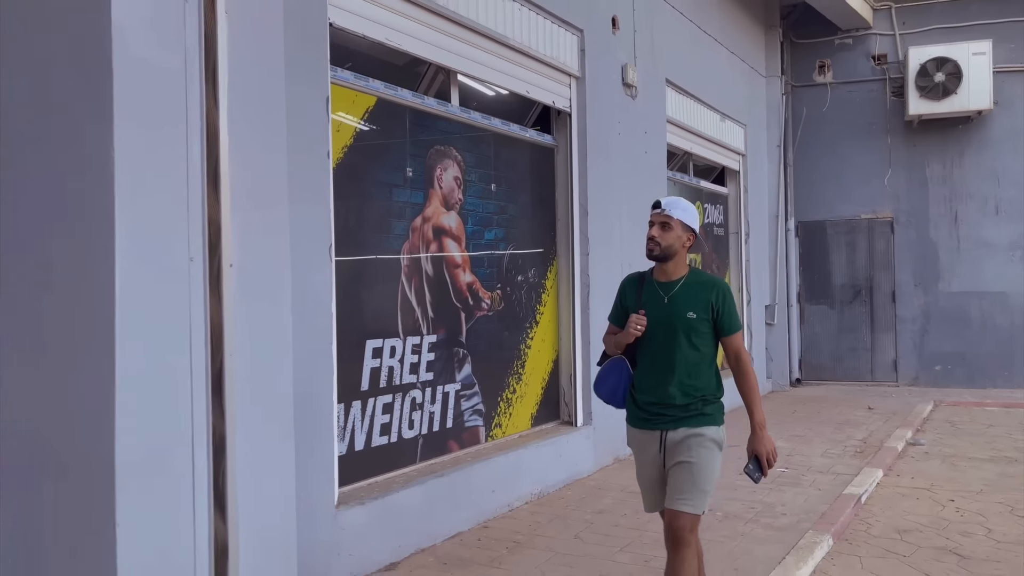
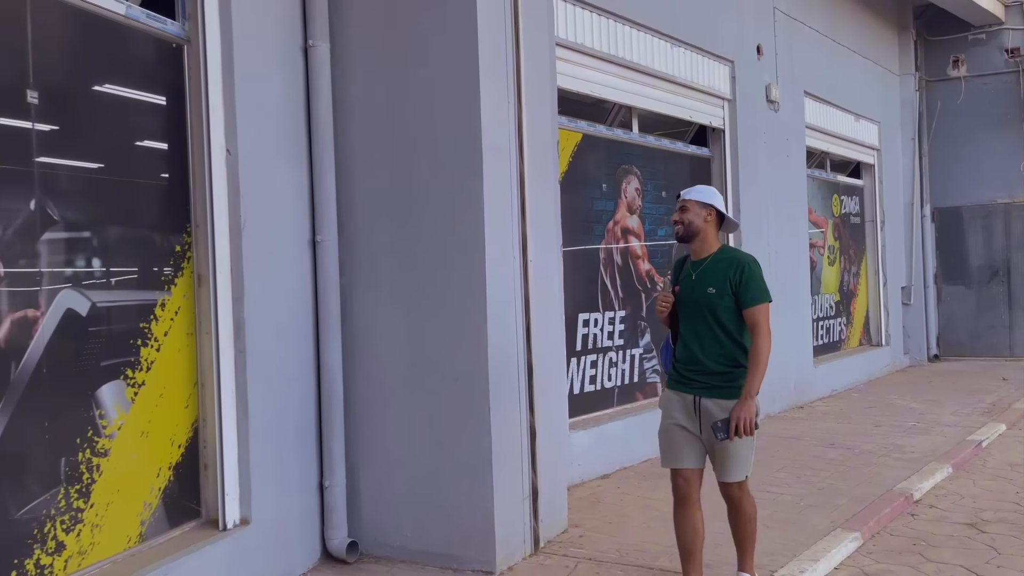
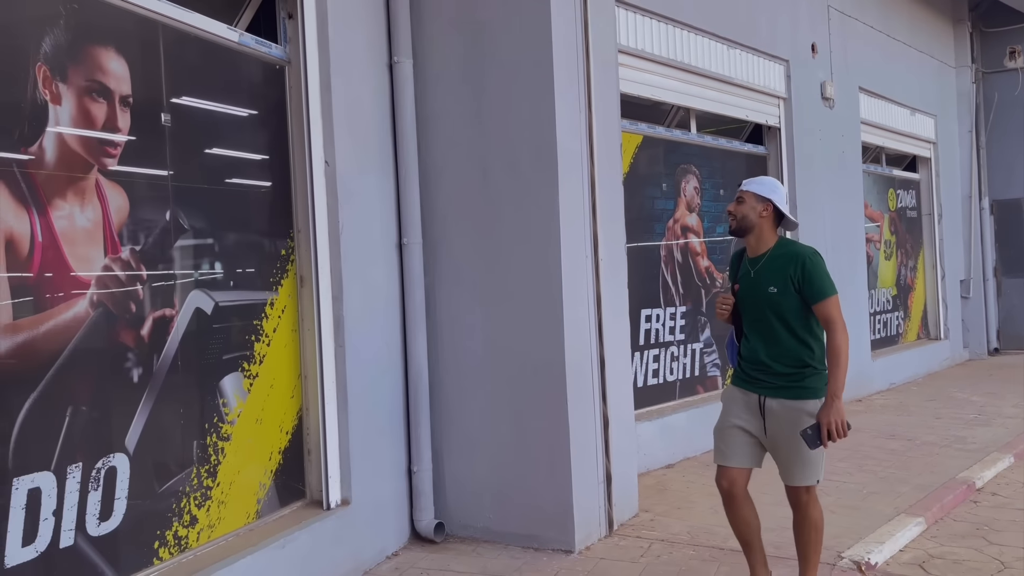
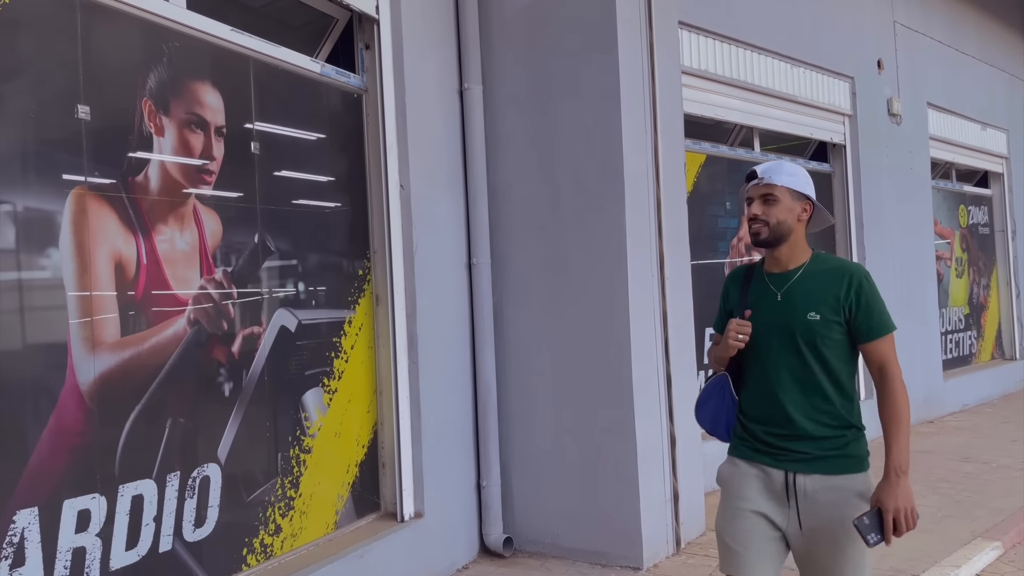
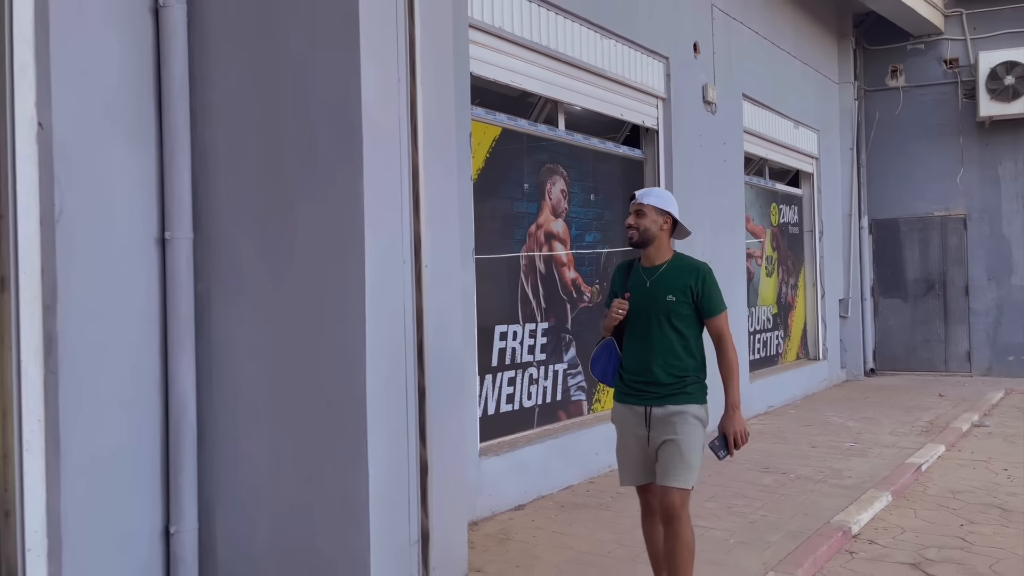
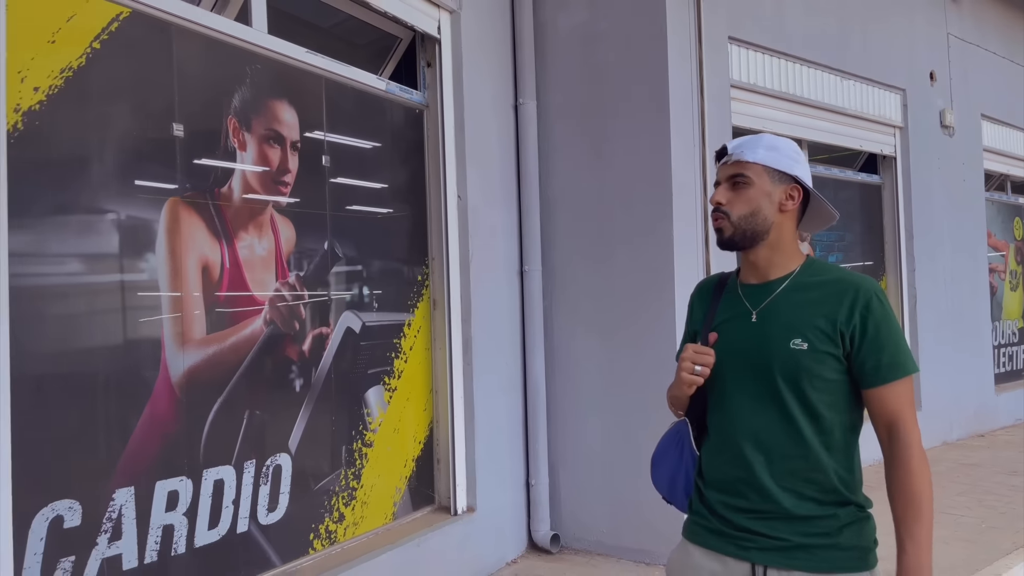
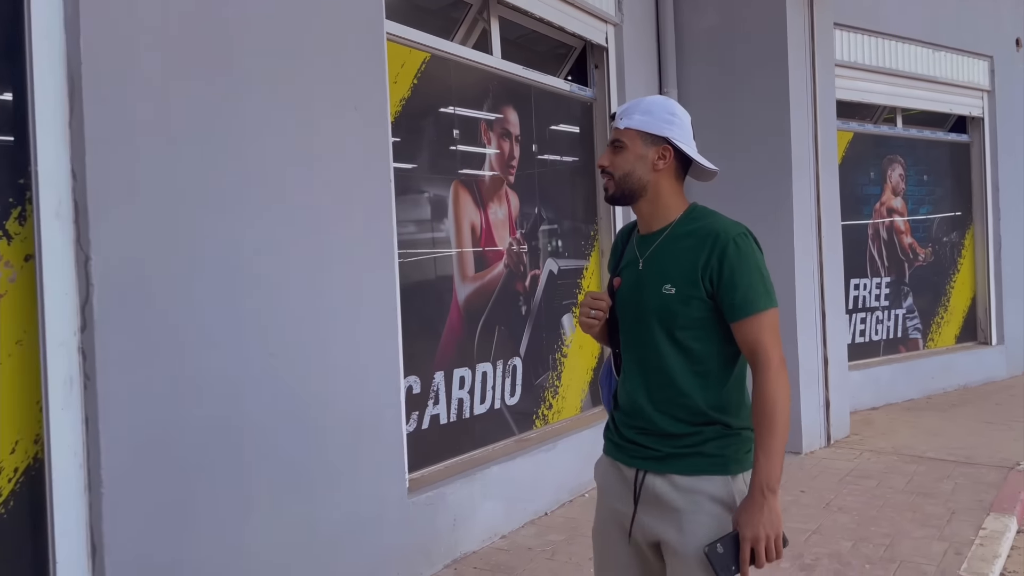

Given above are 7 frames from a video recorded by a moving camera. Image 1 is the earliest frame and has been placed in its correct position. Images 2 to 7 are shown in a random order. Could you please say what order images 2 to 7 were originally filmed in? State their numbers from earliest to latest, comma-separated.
5, 2, 3, 4, 6, 7
